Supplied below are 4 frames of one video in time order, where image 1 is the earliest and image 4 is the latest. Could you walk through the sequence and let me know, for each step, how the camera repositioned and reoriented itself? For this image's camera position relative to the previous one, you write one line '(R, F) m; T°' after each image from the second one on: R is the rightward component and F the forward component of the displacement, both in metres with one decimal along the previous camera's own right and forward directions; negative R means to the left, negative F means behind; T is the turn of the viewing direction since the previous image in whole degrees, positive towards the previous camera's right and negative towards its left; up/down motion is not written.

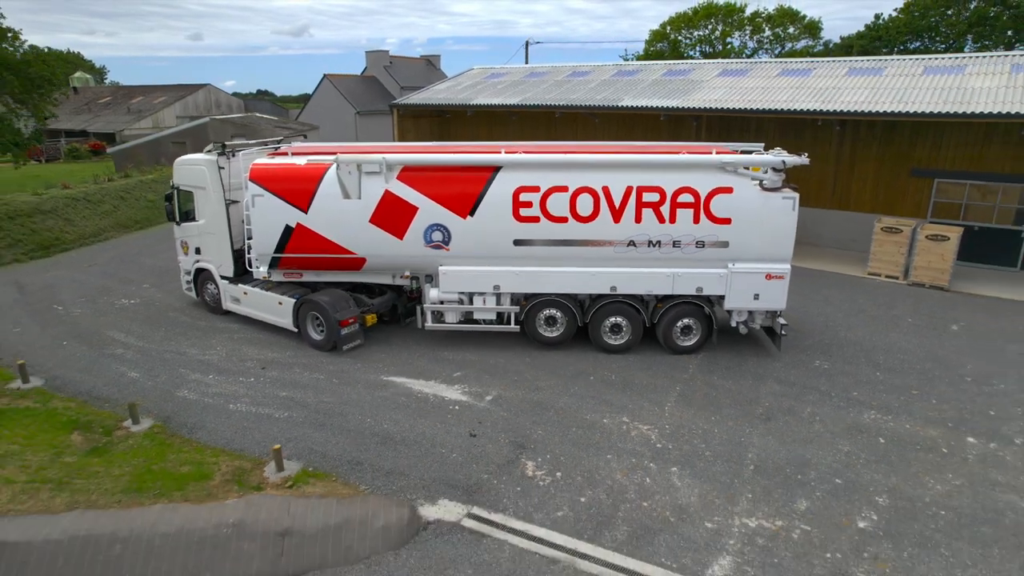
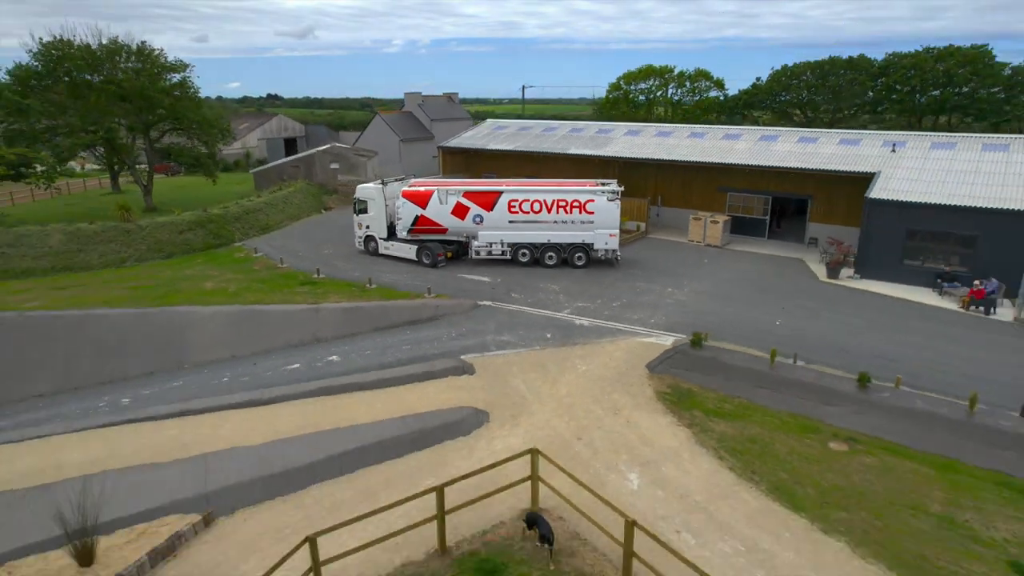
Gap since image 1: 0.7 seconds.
(+0.1, -6.3) m; 0°
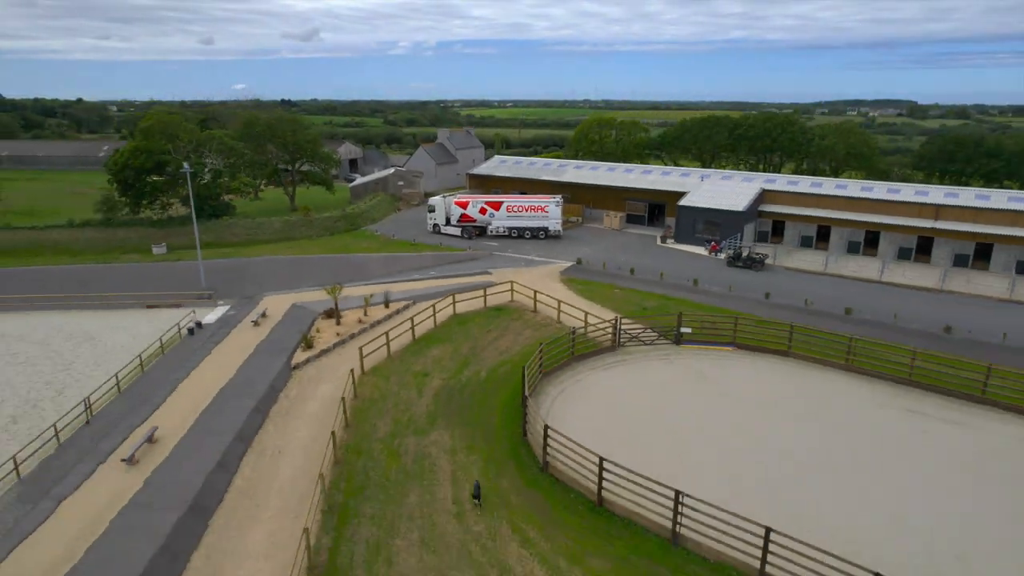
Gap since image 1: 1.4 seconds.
(+0.3, -10.7) m; 0°
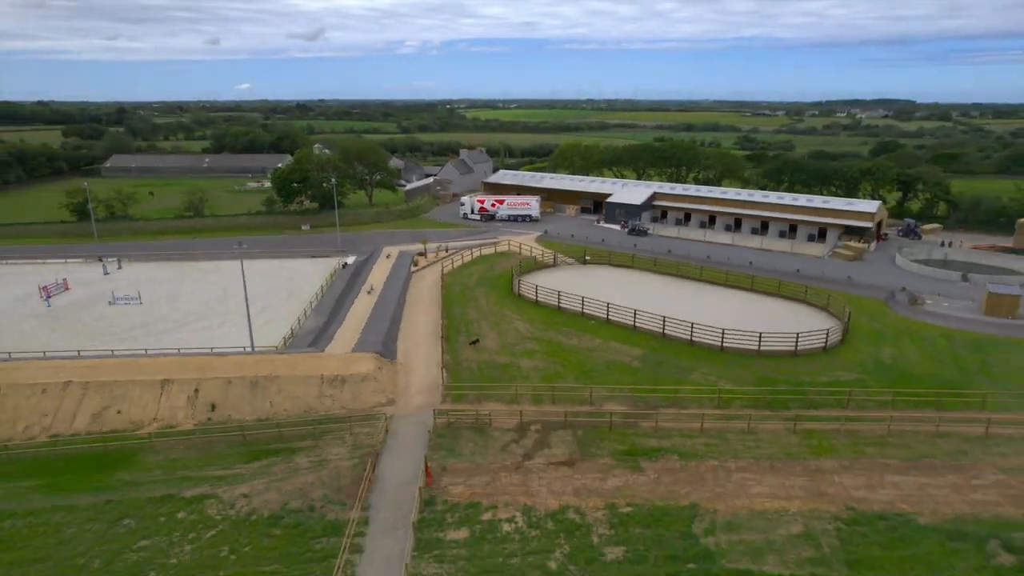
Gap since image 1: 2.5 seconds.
(+0.3, -14.8) m; 0°
